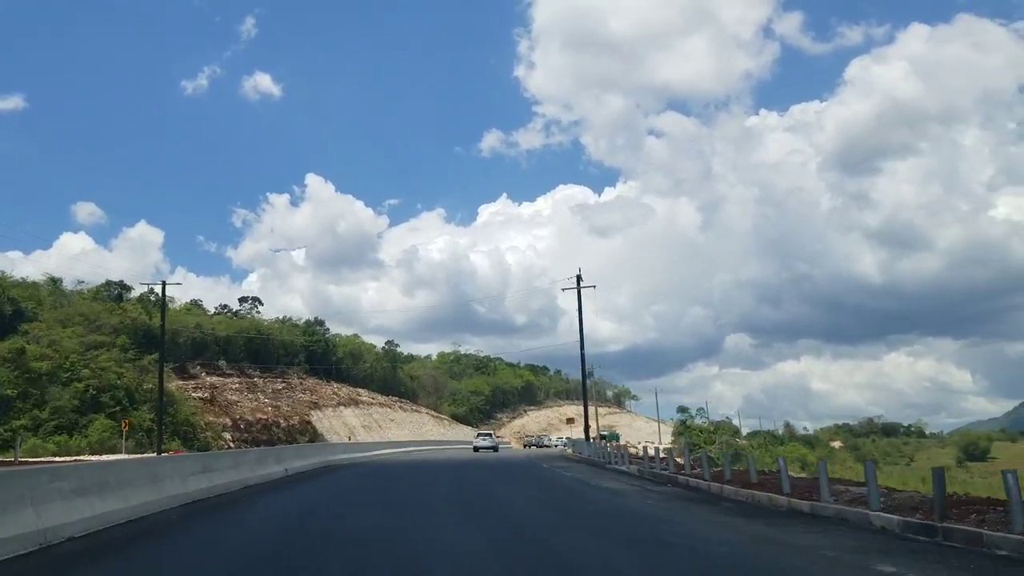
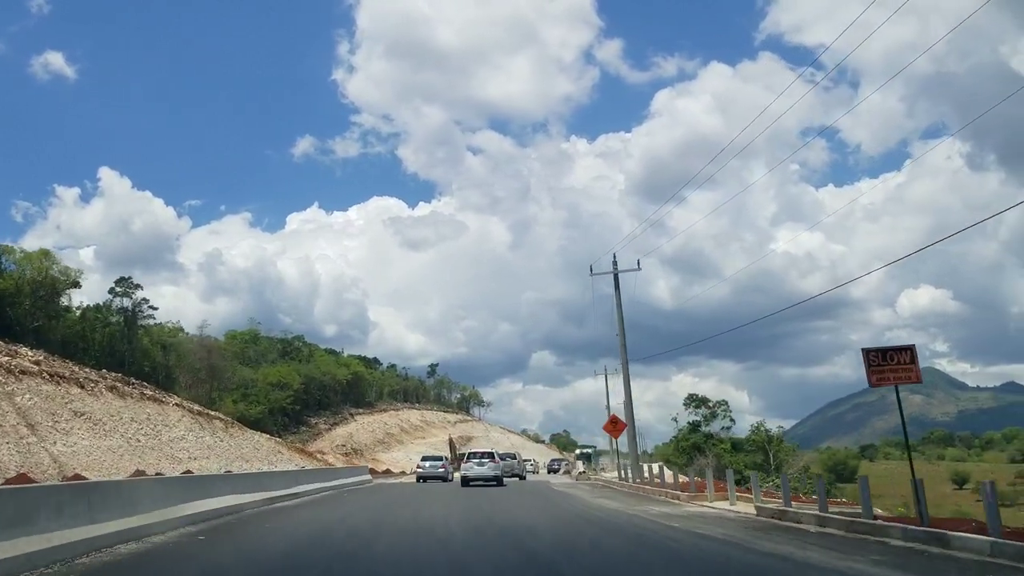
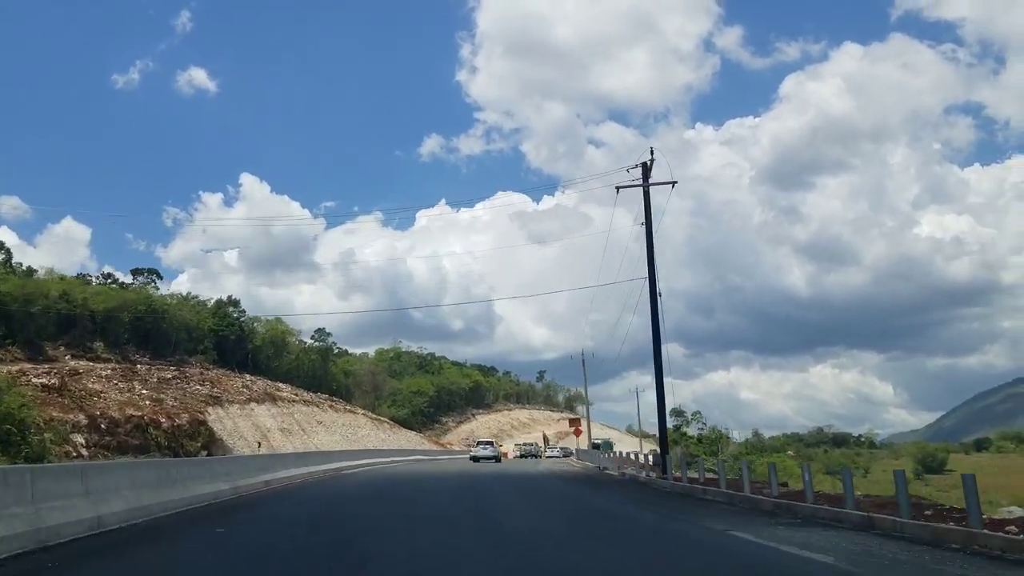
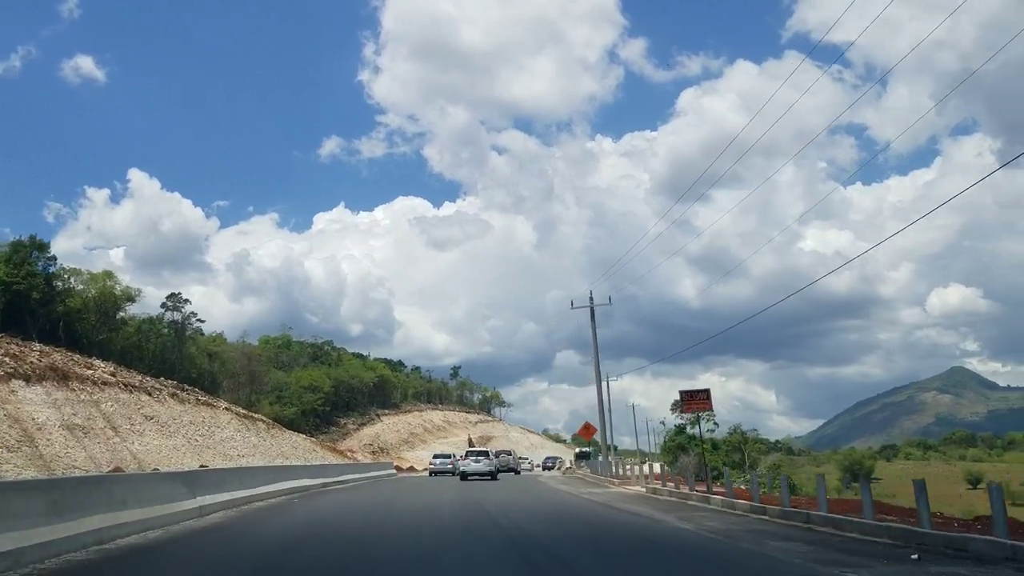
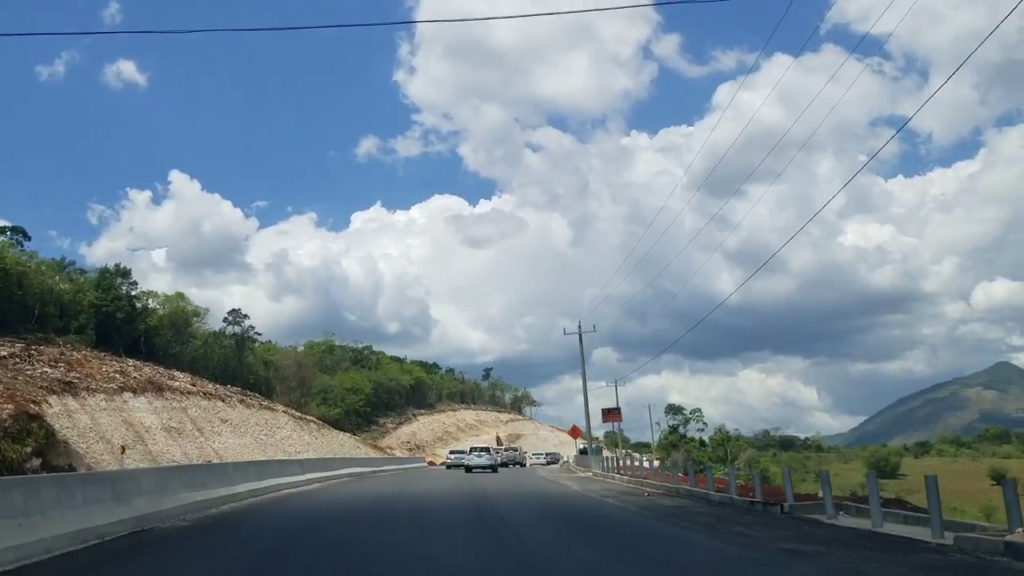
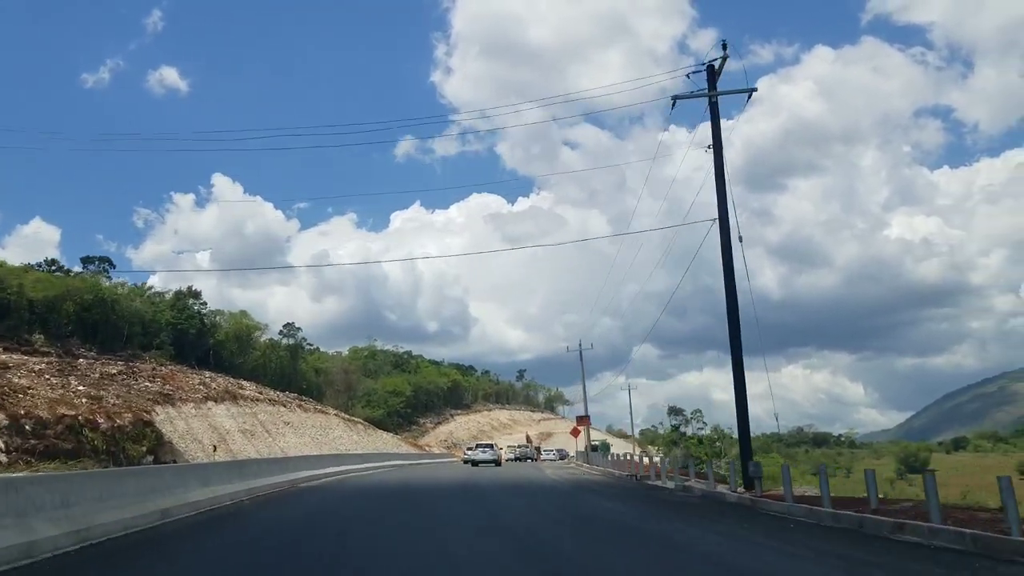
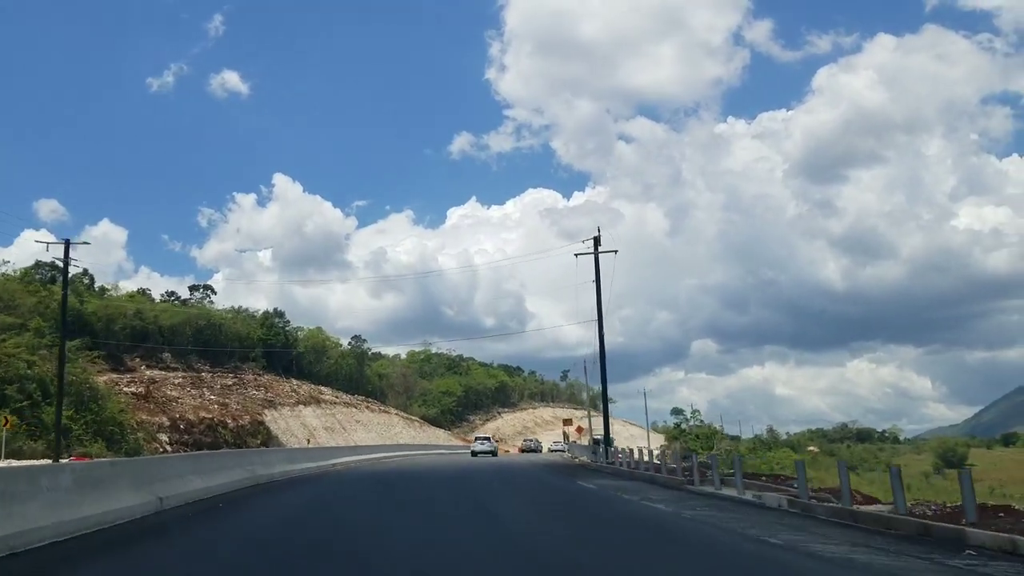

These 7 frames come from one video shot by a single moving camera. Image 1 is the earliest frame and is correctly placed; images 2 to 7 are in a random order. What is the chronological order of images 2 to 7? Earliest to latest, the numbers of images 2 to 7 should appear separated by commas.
7, 3, 6, 5, 4, 2
